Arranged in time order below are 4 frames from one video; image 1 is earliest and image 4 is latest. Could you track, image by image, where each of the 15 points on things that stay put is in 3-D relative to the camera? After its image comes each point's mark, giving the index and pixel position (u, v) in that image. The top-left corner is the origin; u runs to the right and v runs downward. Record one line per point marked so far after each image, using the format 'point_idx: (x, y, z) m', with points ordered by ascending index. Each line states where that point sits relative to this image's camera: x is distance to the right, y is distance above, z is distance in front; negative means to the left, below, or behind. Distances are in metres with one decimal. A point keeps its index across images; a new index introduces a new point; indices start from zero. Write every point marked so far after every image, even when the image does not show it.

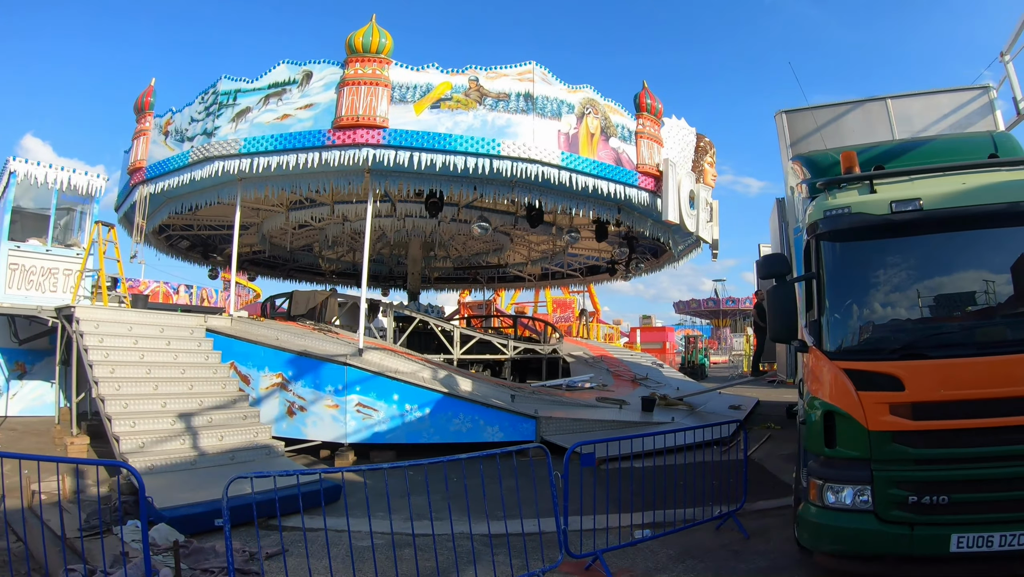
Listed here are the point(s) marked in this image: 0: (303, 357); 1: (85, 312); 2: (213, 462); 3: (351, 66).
0: (-2.8, -1.0, +7.9) m
1: (-5.7, -0.3, +7.8) m
2: (-3.4, -2.0, +6.5) m
3: (-2.3, +3.2, +8.2) m
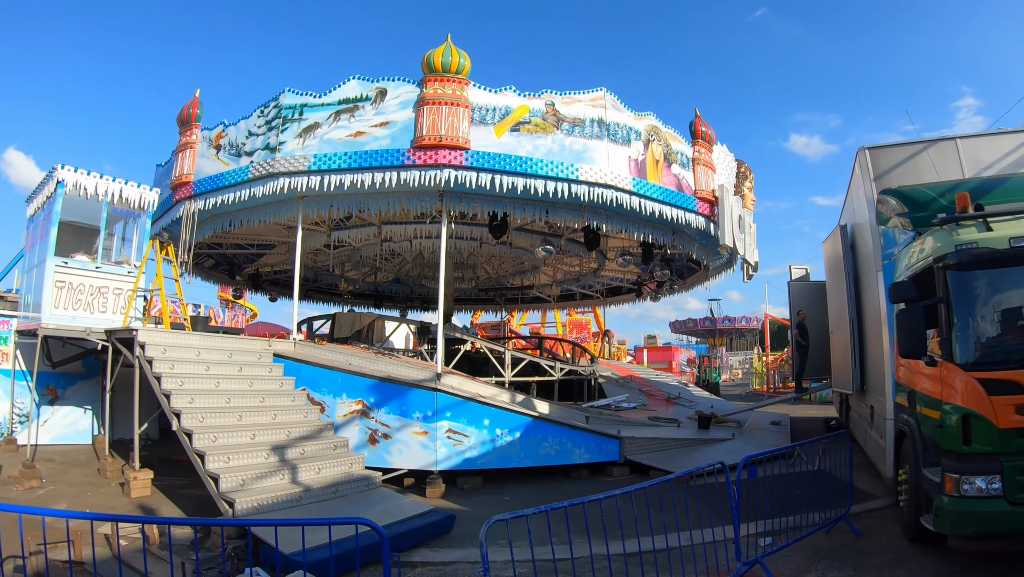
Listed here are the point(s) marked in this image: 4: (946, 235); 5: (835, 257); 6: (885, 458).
0: (-1.6, -1.3, +7.7) m
1: (-4.5, -0.6, +7.3) m
2: (-2.1, -2.2, +6.2) m
3: (-1.2, +2.9, +8.1) m
4: (+4.1, +0.5, +5.3) m
5: (+5.1, +0.5, +8.8) m
6: (+4.6, -2.0, +7.1) m
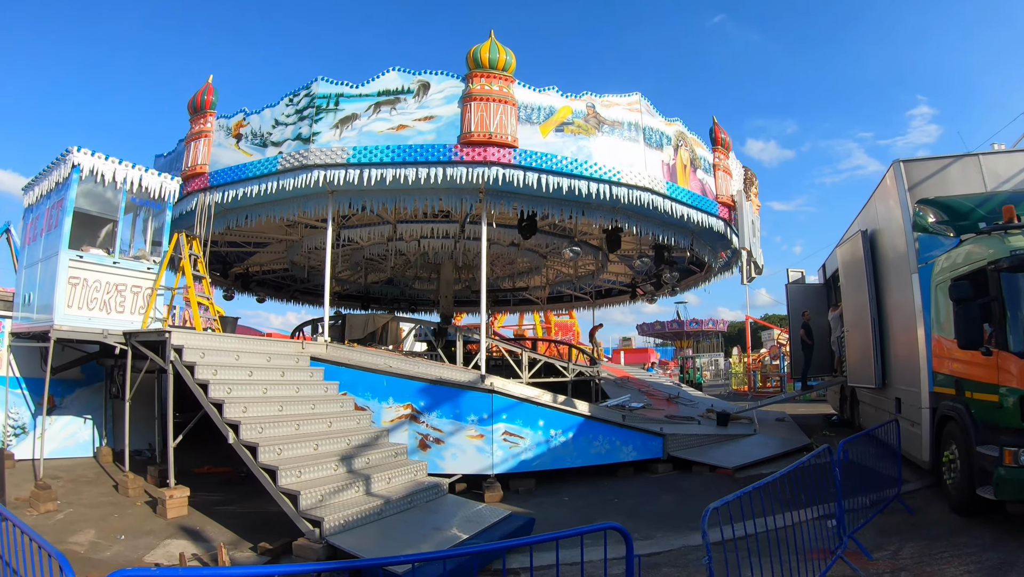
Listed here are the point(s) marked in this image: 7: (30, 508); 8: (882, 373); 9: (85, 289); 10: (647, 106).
0: (-0.9, -1.2, +7.4) m
1: (-3.8, -0.6, +6.6) m
2: (-1.2, -2.2, +5.9) m
3: (-0.5, +2.9, +8.0) m
4: (+5.0, +0.5, +5.9) m
5: (+5.6, +0.5, +9.4) m
6: (+5.3, -2.0, +7.6) m
7: (-5.5, -2.5, +6.6) m
8: (+5.6, -1.3, +8.8) m
9: (-5.5, 0.0, +7.6) m
10: (+2.1, +2.8, +8.9) m
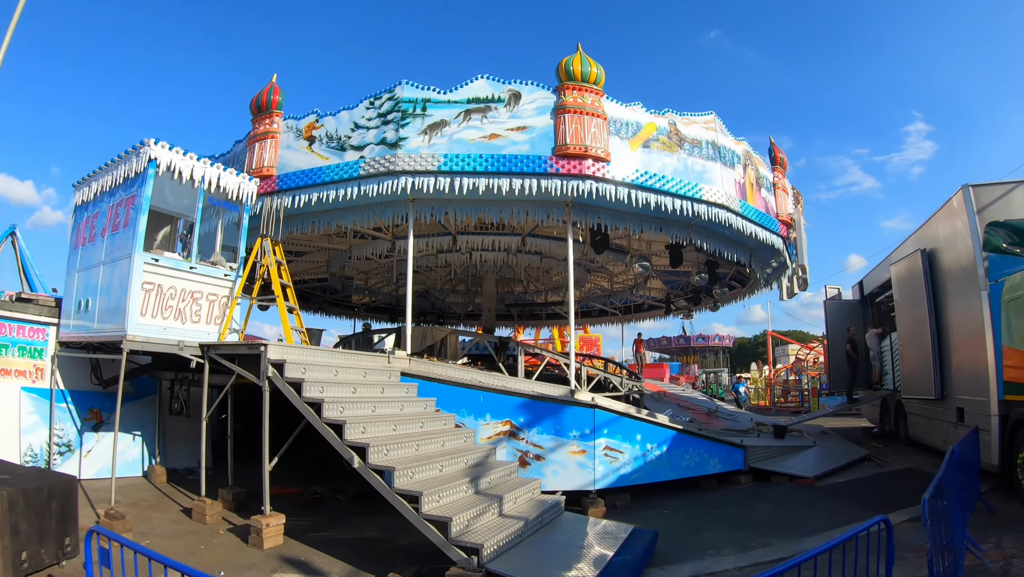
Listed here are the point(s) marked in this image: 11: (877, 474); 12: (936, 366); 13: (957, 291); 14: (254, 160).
0: (+0.3, -1.4, +7.2) m
1: (-2.4, -0.7, +6.2) m
2: (+0.2, -2.3, +5.7) m
3: (+0.8, +2.7, +7.9) m
4: (+6.4, +0.3, +6.2) m
5: (+6.7, +0.2, +9.7) m
6: (+6.6, -2.3, +7.9) m
7: (-4.2, -2.6, +6.0) m
8: (+6.7, -1.6, +9.1) m
9: (-4.3, -0.1, +7.0) m
10: (+3.2, +2.5, +9.0) m
11: (+5.6, -2.8, +8.9) m
12: (+6.6, -1.3, +9.1) m
13: (+6.6, -0.1, +8.6) m
14: (-3.8, +1.9, +8.5) m
